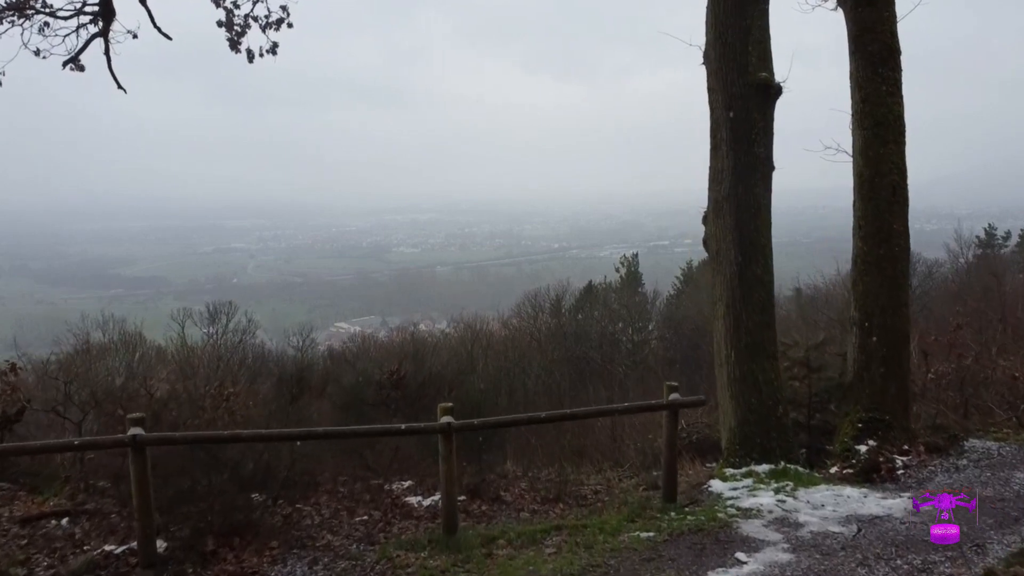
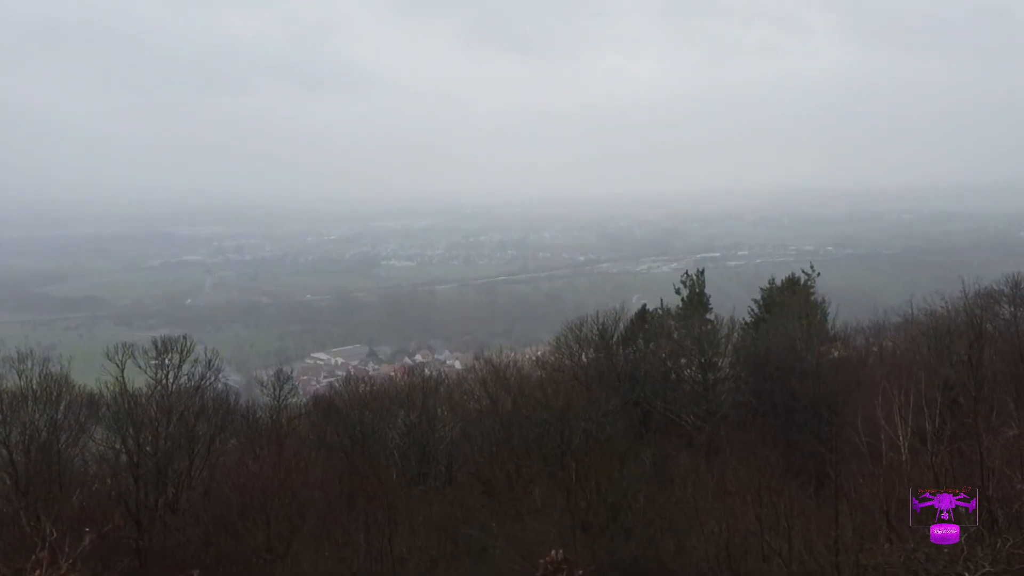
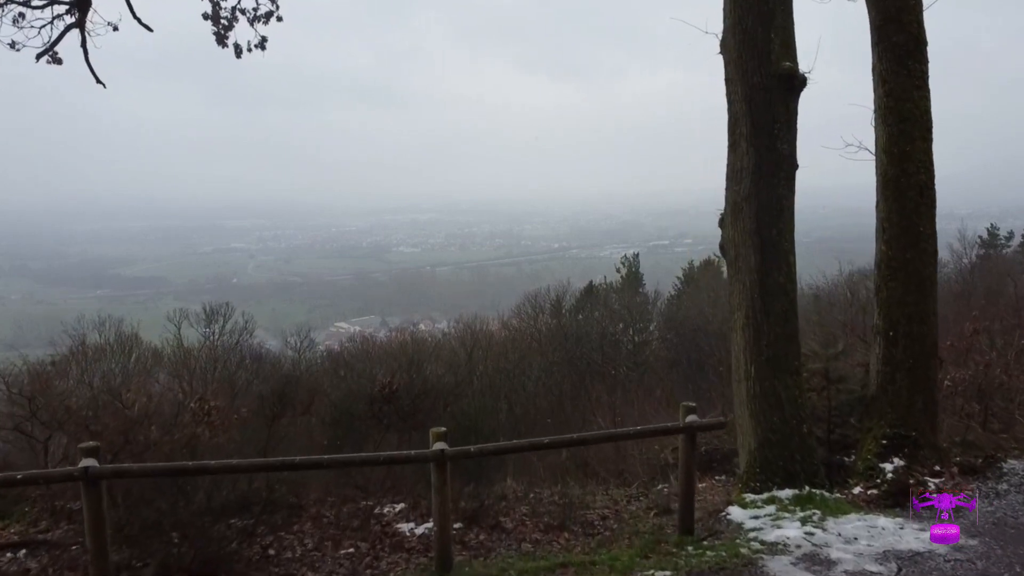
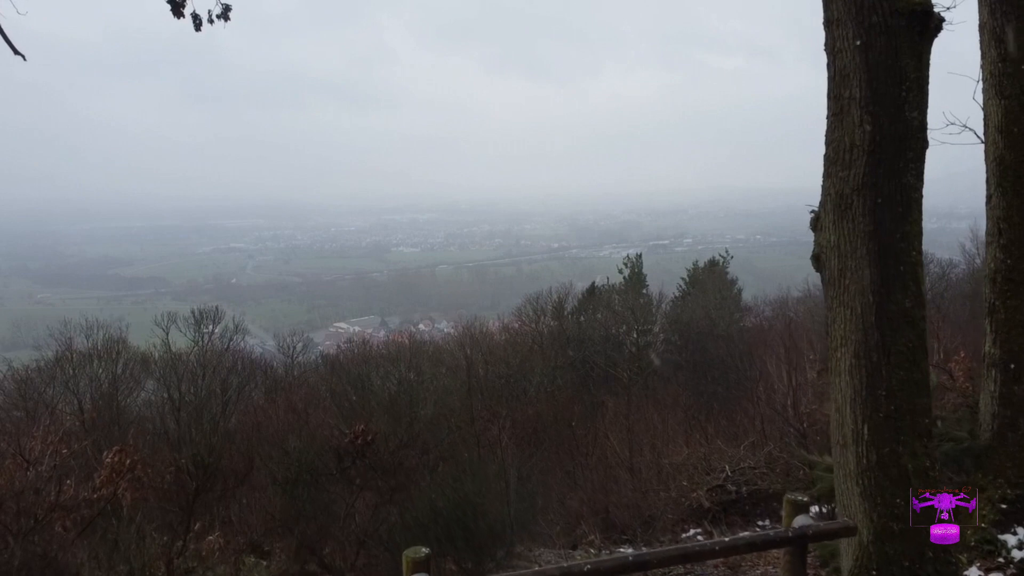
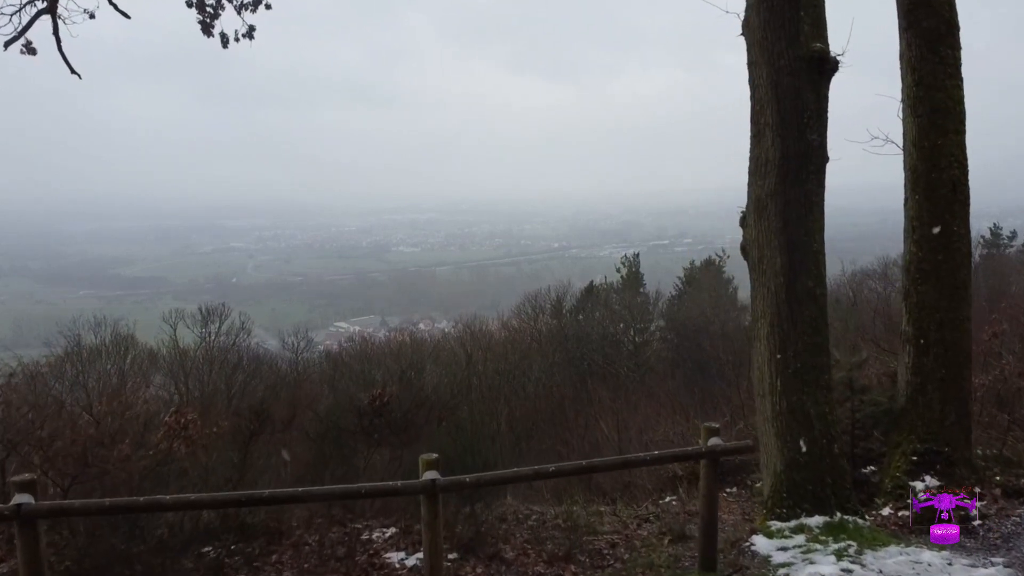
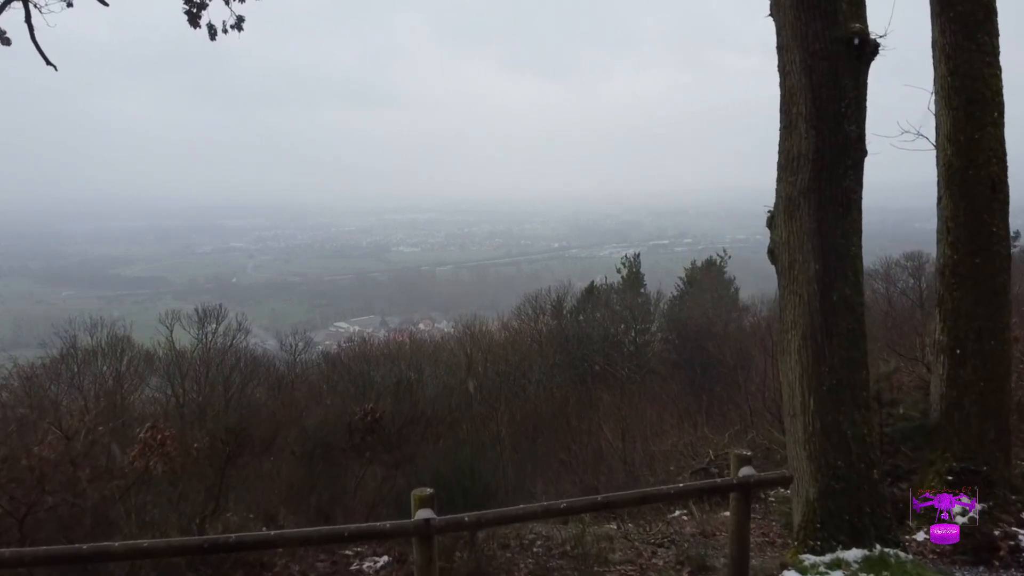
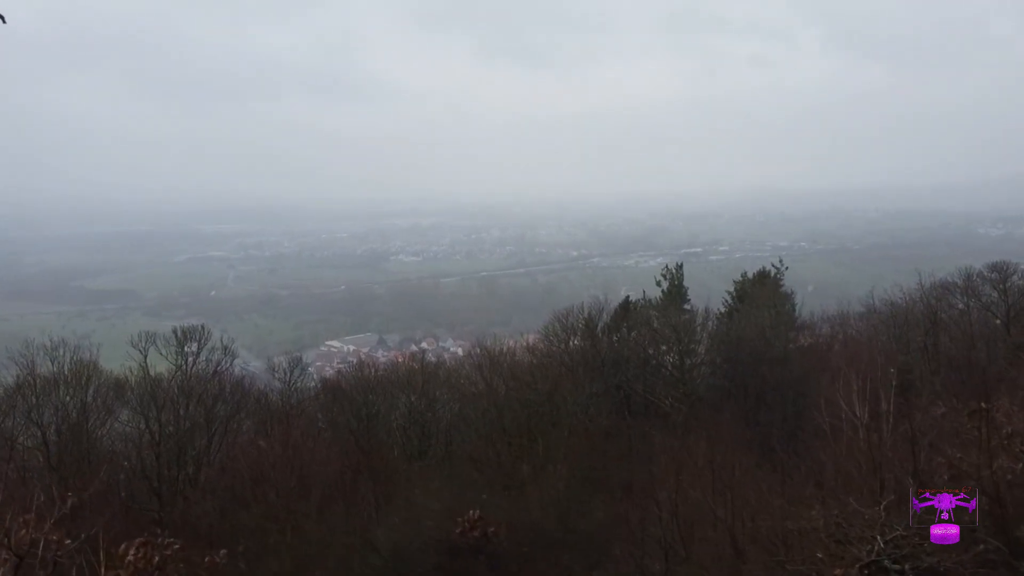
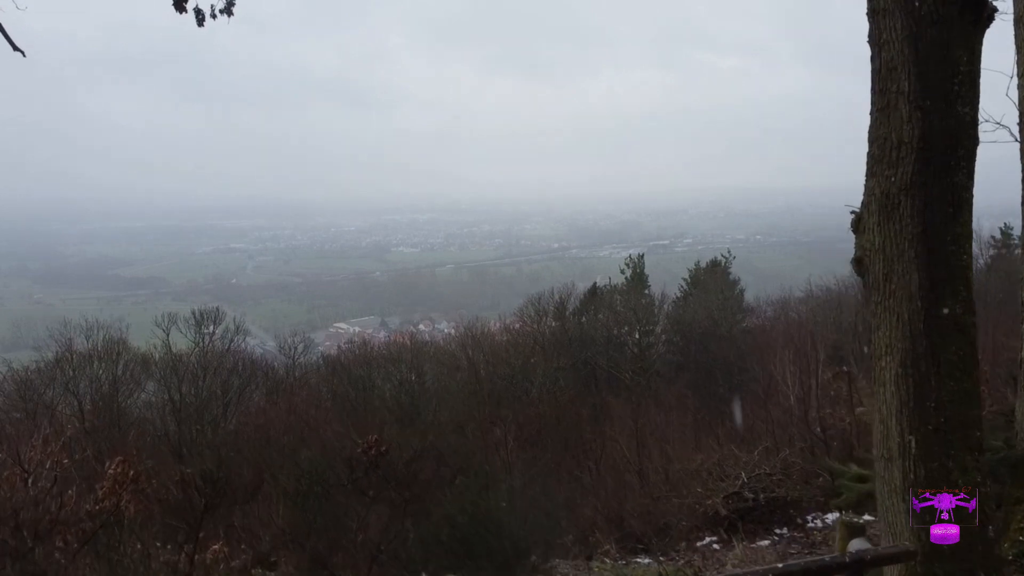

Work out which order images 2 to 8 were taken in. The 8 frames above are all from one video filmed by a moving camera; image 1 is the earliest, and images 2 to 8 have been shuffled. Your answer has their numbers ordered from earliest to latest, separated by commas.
3, 5, 6, 4, 8, 7, 2
